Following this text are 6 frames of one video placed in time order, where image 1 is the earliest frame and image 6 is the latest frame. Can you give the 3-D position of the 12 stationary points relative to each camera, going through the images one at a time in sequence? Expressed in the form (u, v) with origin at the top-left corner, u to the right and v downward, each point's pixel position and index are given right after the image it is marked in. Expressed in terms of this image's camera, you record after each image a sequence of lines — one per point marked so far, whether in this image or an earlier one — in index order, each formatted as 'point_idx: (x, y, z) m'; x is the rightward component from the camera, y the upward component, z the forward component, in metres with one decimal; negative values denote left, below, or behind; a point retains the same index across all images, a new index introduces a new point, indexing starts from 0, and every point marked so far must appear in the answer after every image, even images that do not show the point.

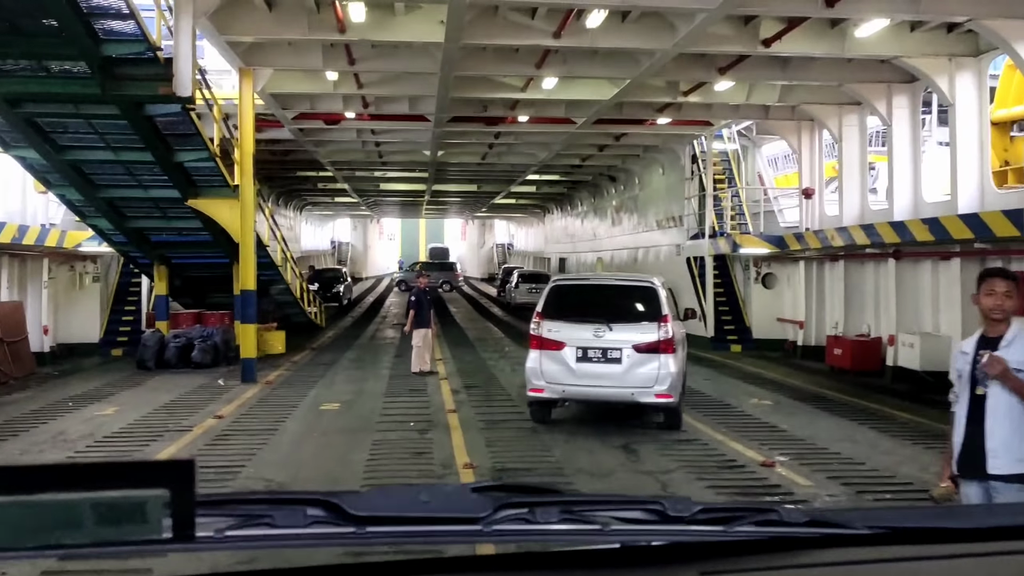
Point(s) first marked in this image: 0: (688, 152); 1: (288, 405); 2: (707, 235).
0: (+3.7, +2.9, +18.7) m
1: (-2.6, -1.4, +10.3) m
2: (+3.8, +1.0, +17.3) m
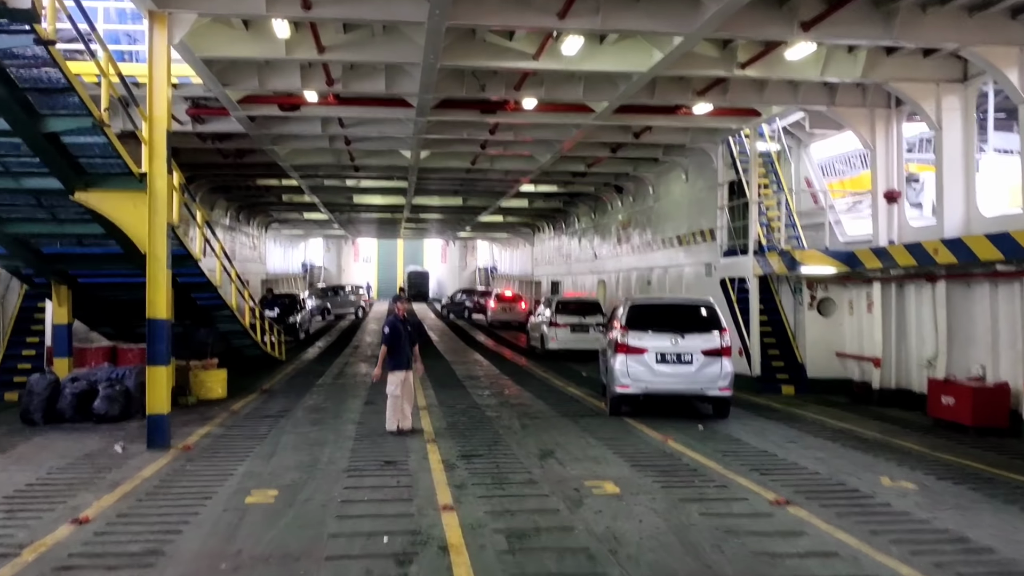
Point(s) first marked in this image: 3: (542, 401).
0: (+3.7, +2.4, +15.6) m
1: (-2.4, -1.6, +6.9) m
2: (+3.8, +0.6, +14.2) m
3: (+0.4, -1.6, +12.4) m
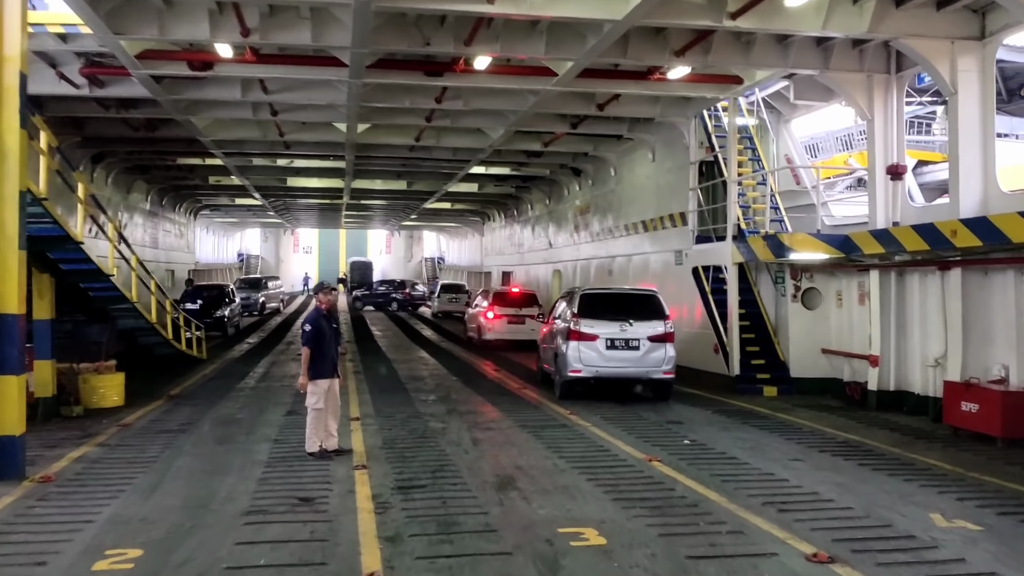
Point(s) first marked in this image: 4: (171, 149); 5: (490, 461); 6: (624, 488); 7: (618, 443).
0: (+2.9, +2.5, +14.1) m
1: (-2.7, -1.5, +5.0) m
2: (+3.1, +0.7, +12.6) m
3: (-0.2, -1.4, +10.7) m
4: (-7.1, +2.9, +18.5) m
5: (-0.2, -1.4, +7.4) m
6: (+0.8, -1.5, +6.5) m
7: (+1.0, -1.4, +8.3) m
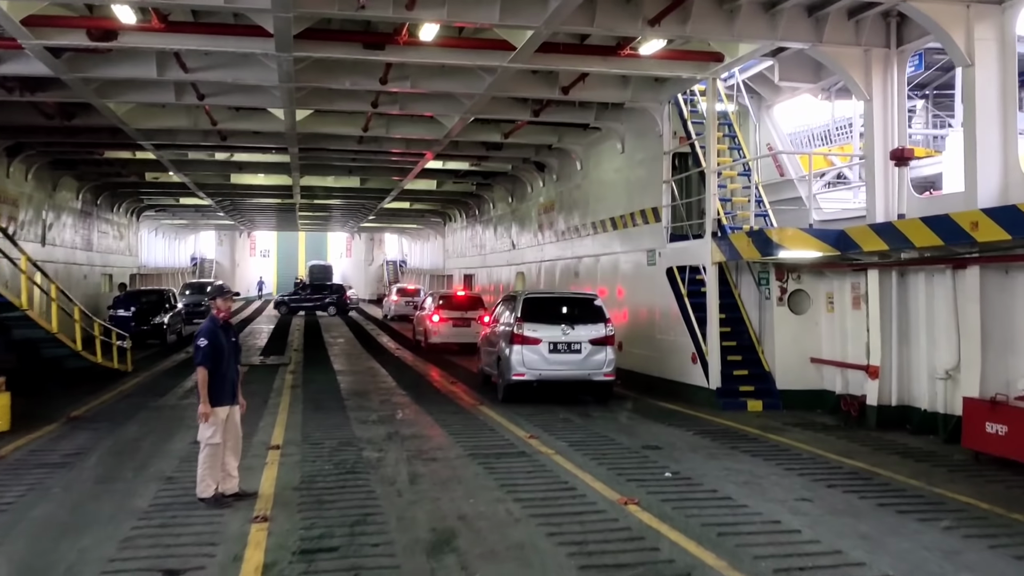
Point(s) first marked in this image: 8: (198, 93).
0: (+2.2, +2.5, +12.7) m
1: (-3.0, -1.5, +3.5) m
2: (+2.5, +0.7, +11.3) m
3: (-0.7, -1.5, +9.3) m
4: (-7.9, +2.8, +16.8) m
5: (-0.6, -1.5, +5.9) m
6: (+0.5, -1.5, +5.1) m
7: (+0.6, -1.5, +6.9) m
8: (-4.6, +2.8, +12.9) m
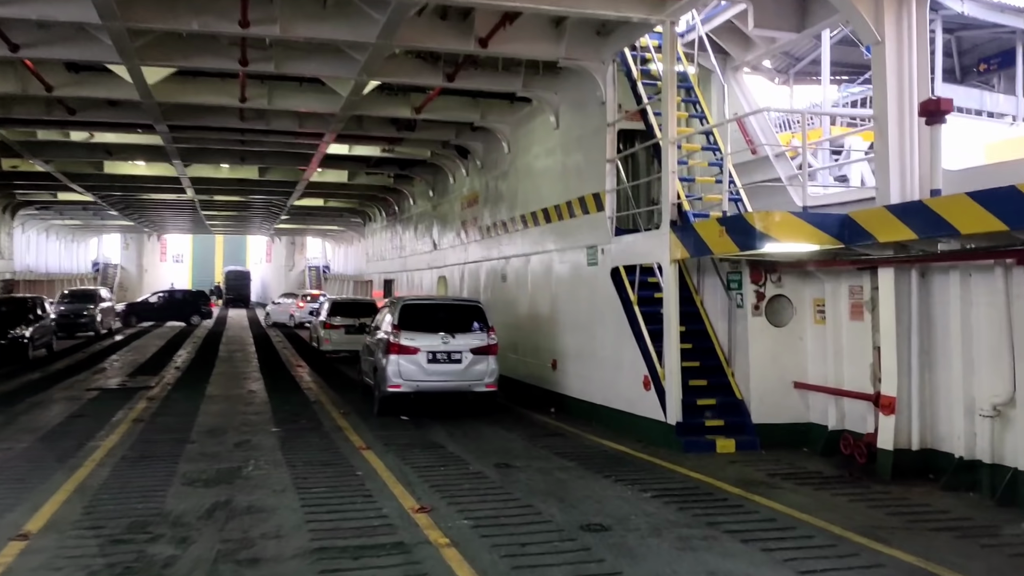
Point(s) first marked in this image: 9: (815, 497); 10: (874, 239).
0: (+1.1, +2.4, +10.2) m
1: (-3.4, -1.5, +0.6) m
2: (+1.5, +0.7, +8.8) m
3: (-1.6, -1.5, +6.5) m
4: (-9.2, +2.7, +13.5) m
5: (-1.2, -1.5, +3.2) m
6: (-0.1, -1.5, +2.4) m
7: (-0.1, -1.5, +4.2) m
8: (-5.6, +2.8, +9.9) m
9: (+2.3, -1.6, +6.6) m
10: (+2.8, +0.4, +6.9) m
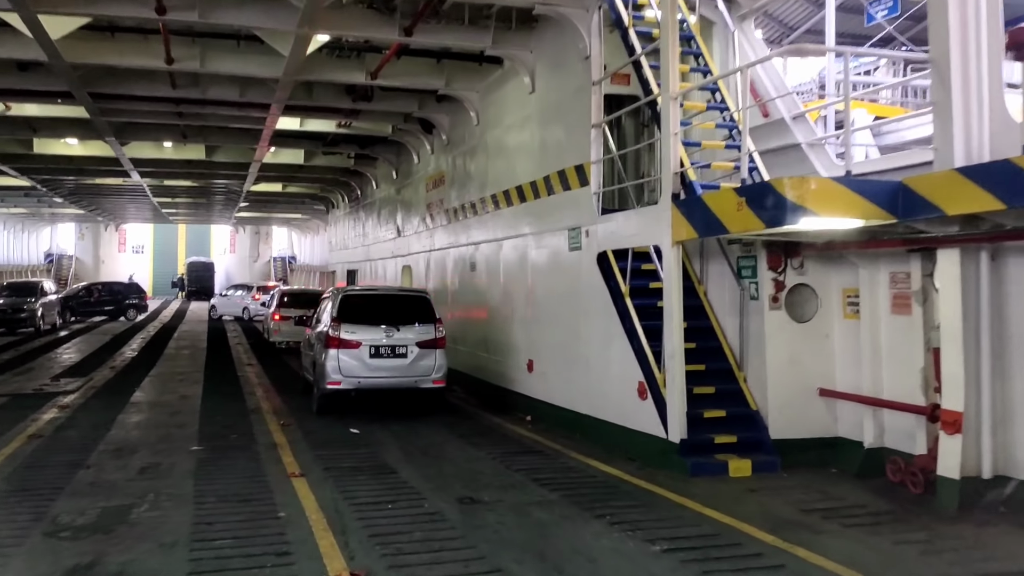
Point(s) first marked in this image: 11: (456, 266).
0: (+0.8, +2.5, +8.6) m
1: (-3.5, -1.5, -1.1) m
2: (+1.2, +0.8, +7.2) m
3: (-1.8, -1.5, +4.9) m
4: (-9.6, +2.8, +11.7) m
5: (-1.3, -1.4, +1.6) m
6: (-0.2, -1.4, +0.8) m
7: (-0.2, -1.4, +2.6) m
8: (-5.9, +2.8, +8.1) m
9: (+2.0, -1.5, +5.1) m
10: (+2.6, +0.5, +5.3) m
11: (-0.8, +0.3, +13.5) m
